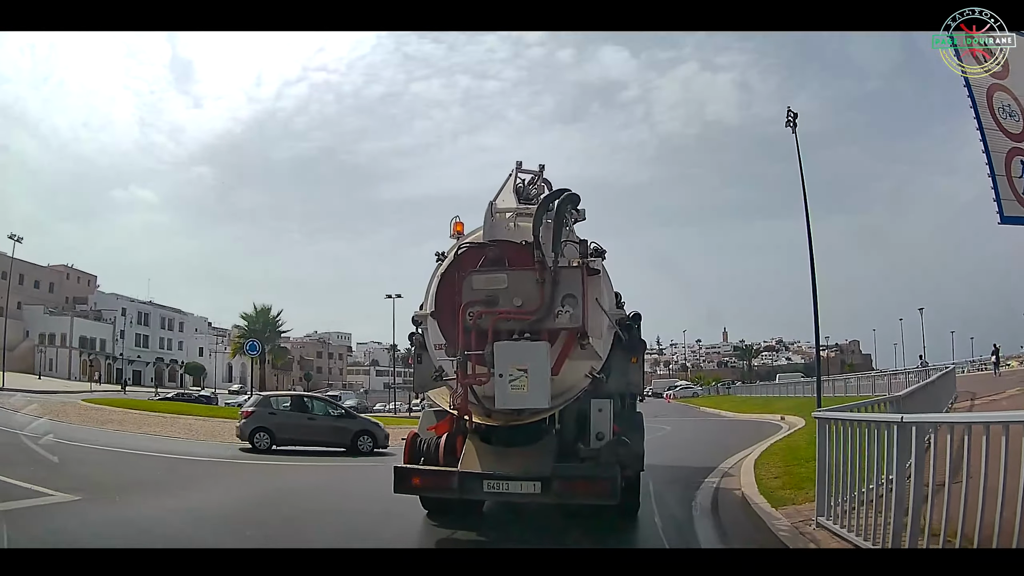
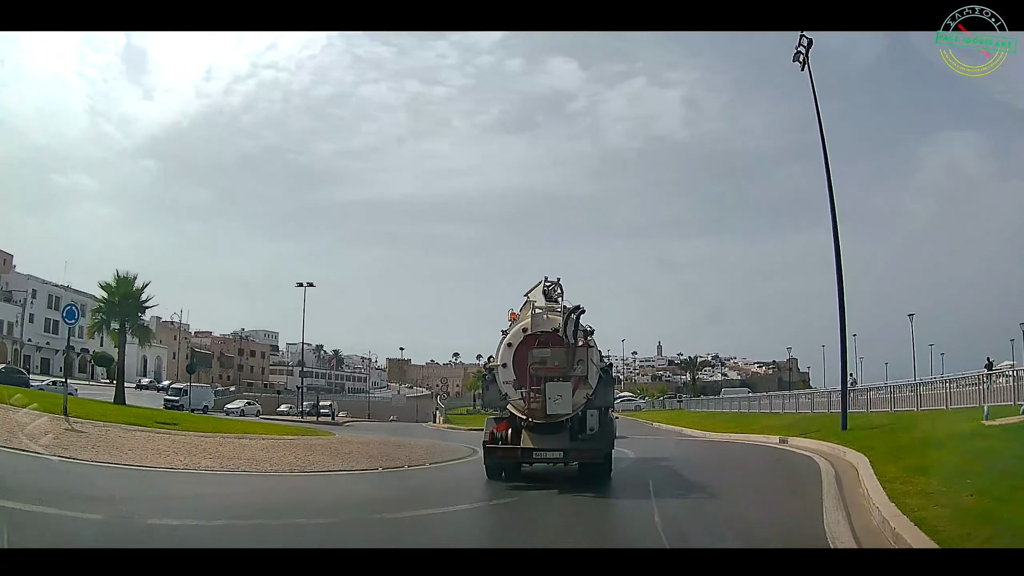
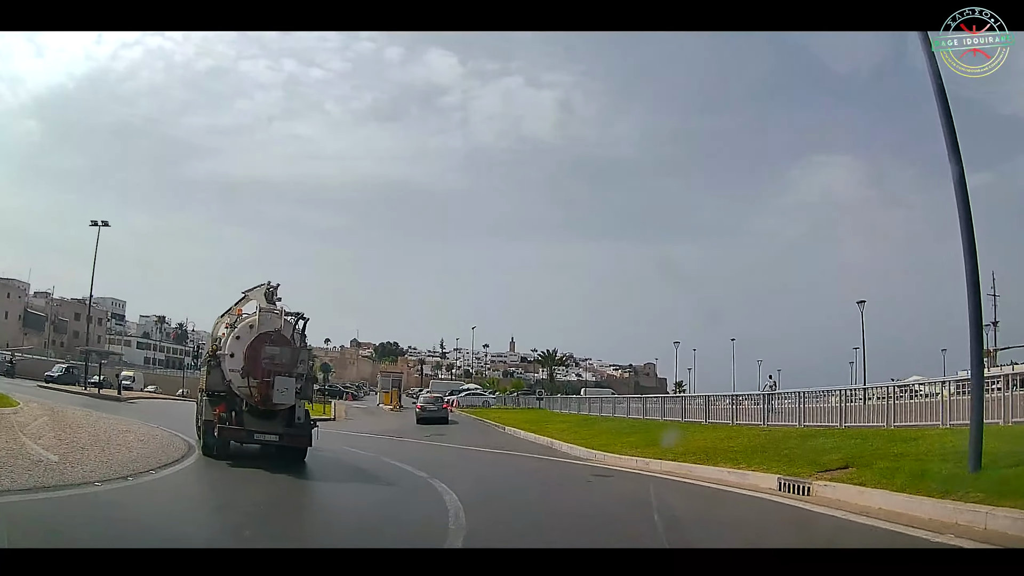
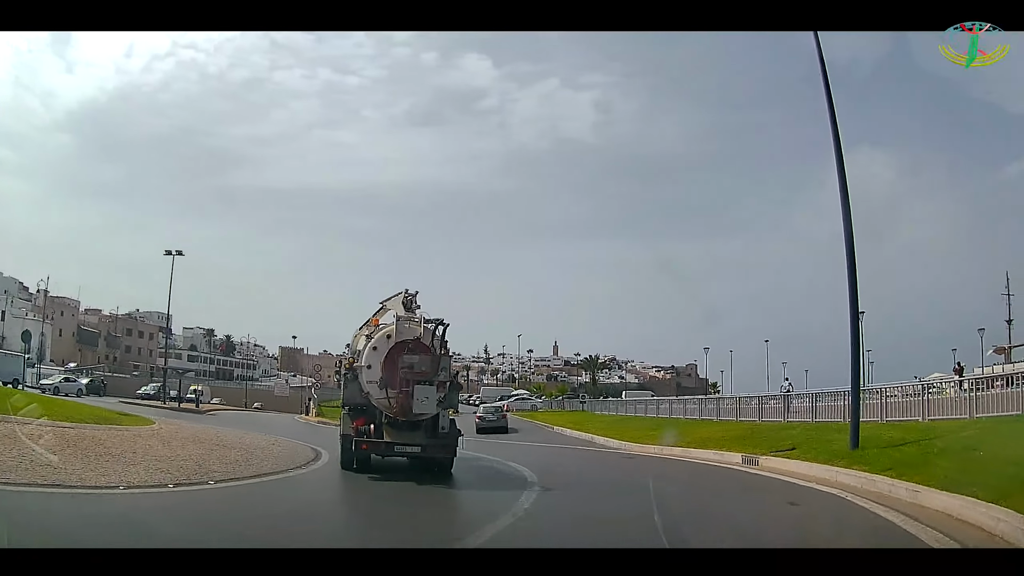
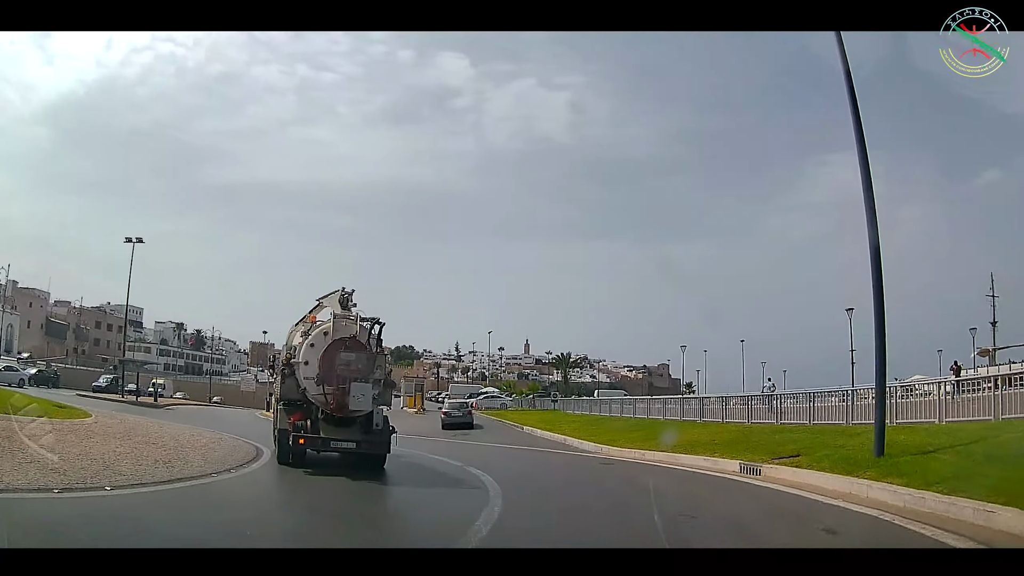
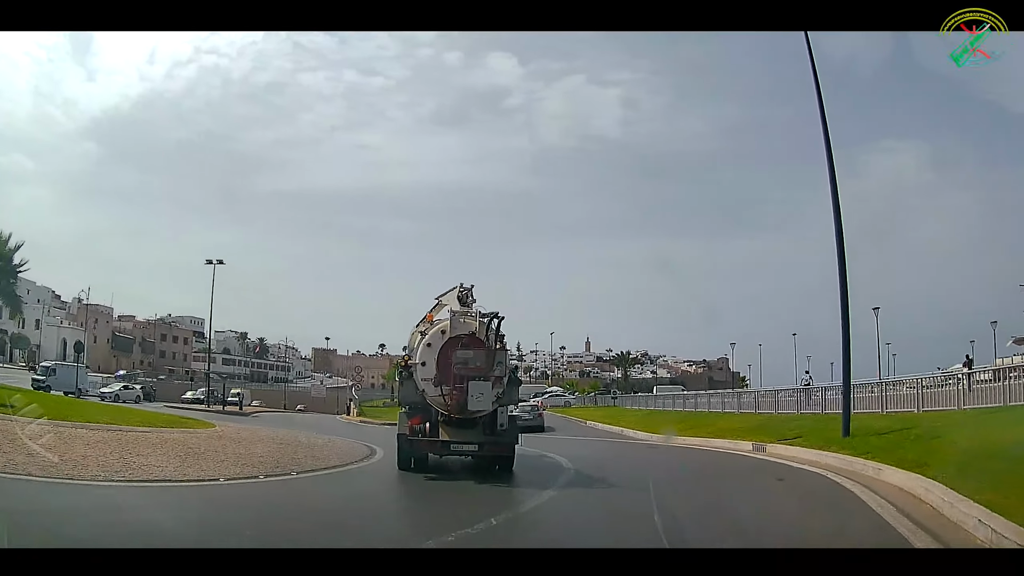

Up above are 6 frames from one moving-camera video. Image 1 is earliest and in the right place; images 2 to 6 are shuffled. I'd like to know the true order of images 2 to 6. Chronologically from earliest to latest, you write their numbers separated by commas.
2, 6, 4, 5, 3
